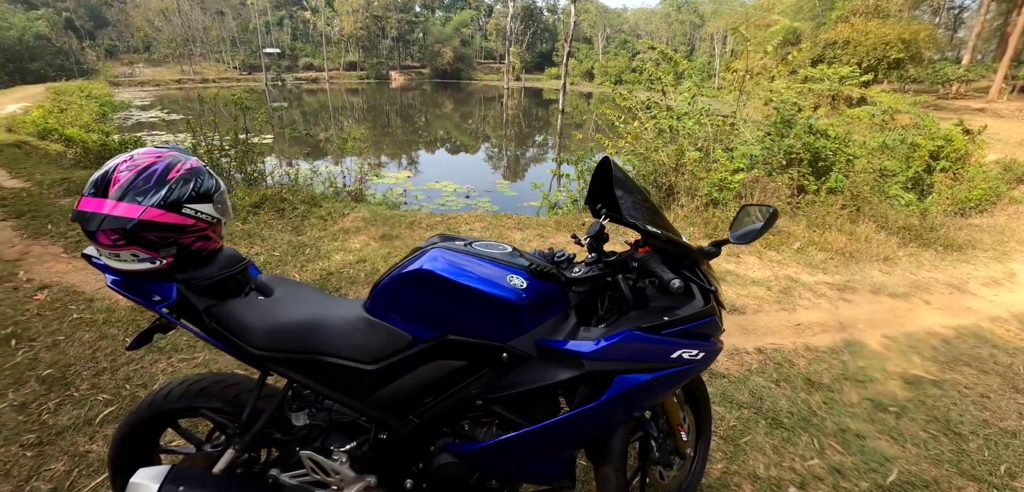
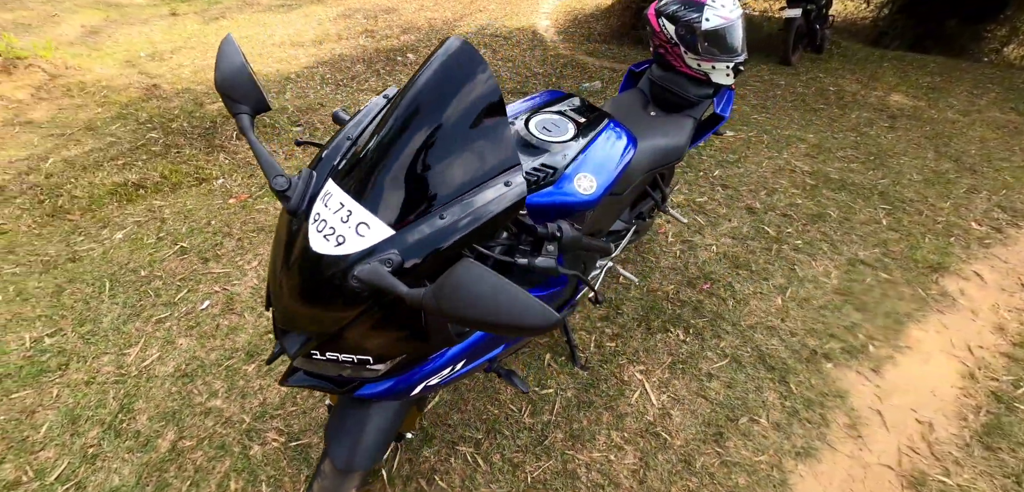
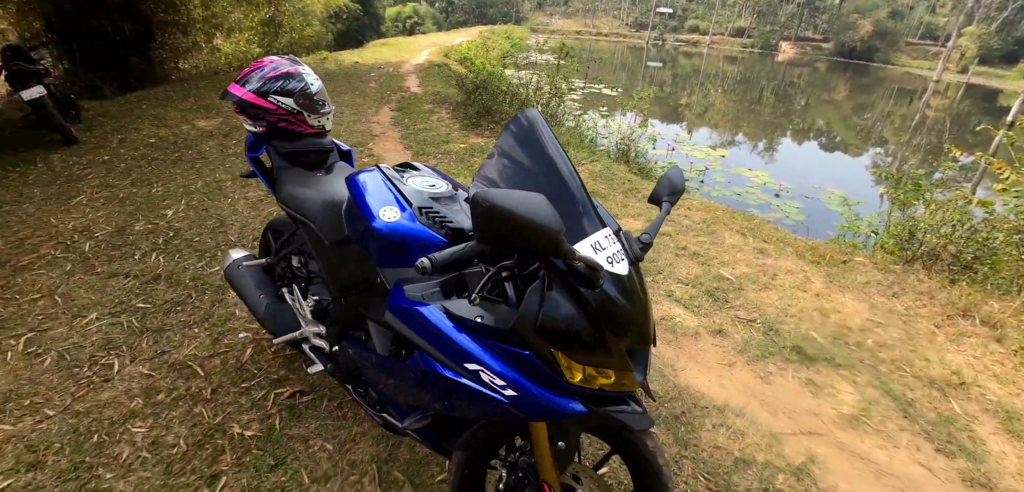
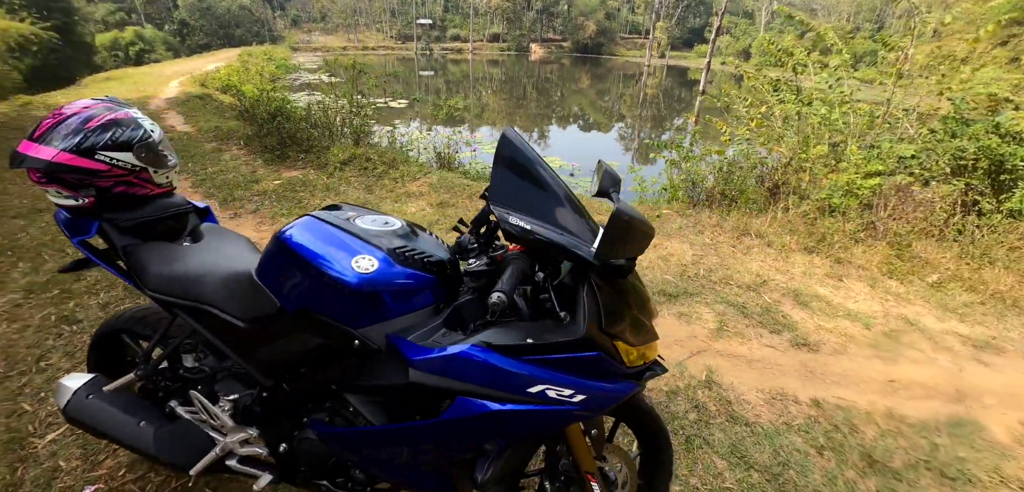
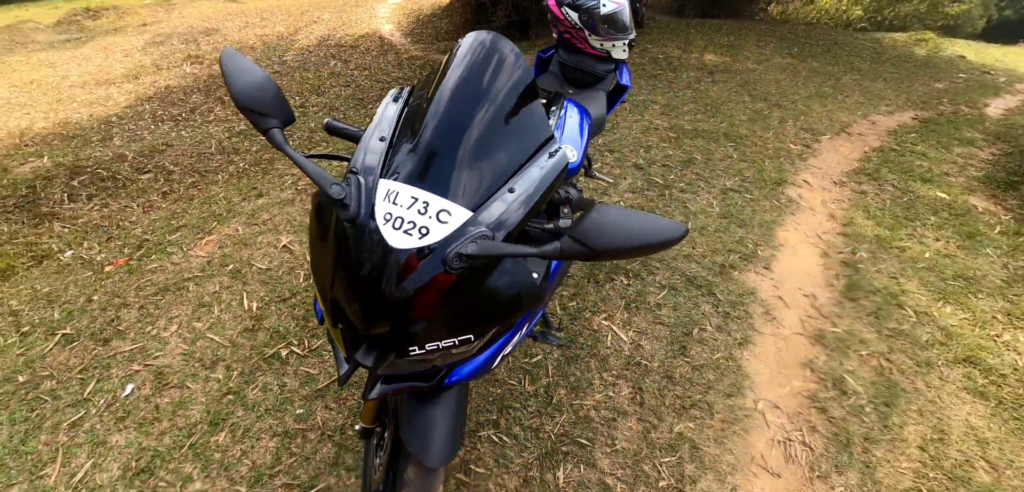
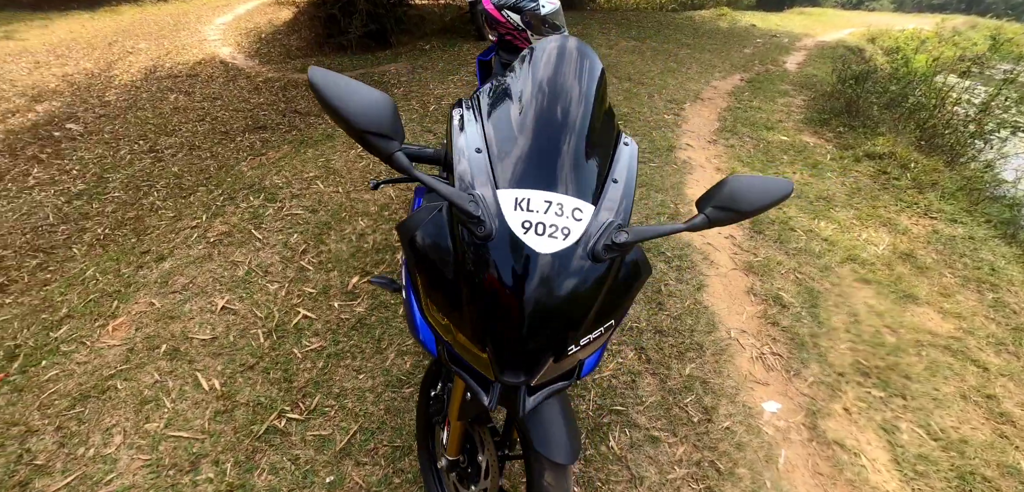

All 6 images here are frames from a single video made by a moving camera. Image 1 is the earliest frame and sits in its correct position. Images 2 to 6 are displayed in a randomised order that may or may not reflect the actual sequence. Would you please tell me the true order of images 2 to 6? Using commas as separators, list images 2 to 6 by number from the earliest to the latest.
4, 3, 6, 5, 2
